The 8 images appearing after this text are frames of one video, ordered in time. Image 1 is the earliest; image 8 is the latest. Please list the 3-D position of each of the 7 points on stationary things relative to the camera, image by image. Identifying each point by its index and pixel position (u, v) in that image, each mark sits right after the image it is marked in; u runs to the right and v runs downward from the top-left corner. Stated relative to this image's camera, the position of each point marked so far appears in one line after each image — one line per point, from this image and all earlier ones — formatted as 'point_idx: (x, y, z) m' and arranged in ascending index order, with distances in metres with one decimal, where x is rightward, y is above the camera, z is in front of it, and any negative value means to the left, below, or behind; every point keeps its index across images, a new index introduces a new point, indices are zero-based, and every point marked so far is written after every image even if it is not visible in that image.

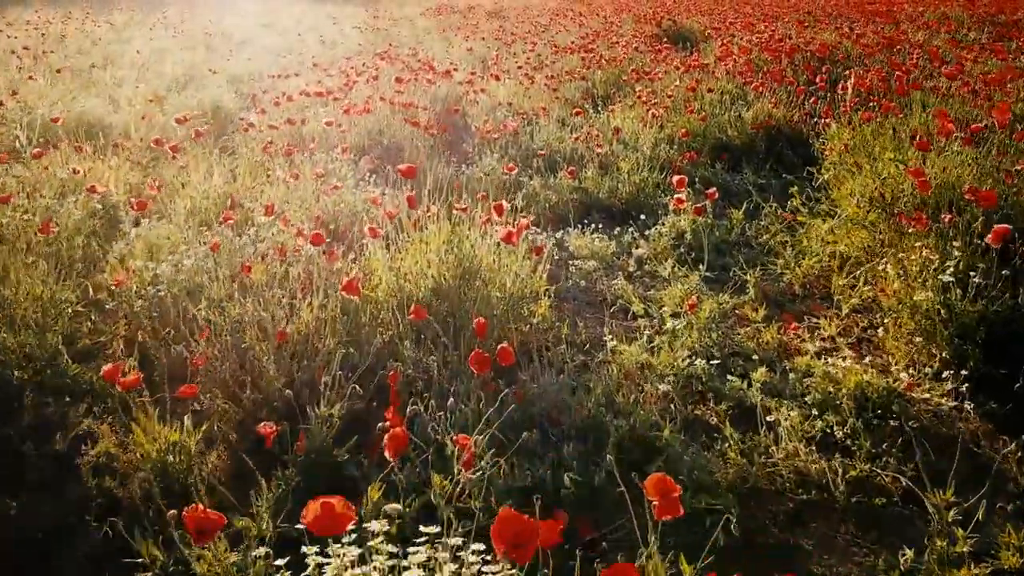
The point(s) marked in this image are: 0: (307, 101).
0: (-1.4, +1.3, +5.7) m
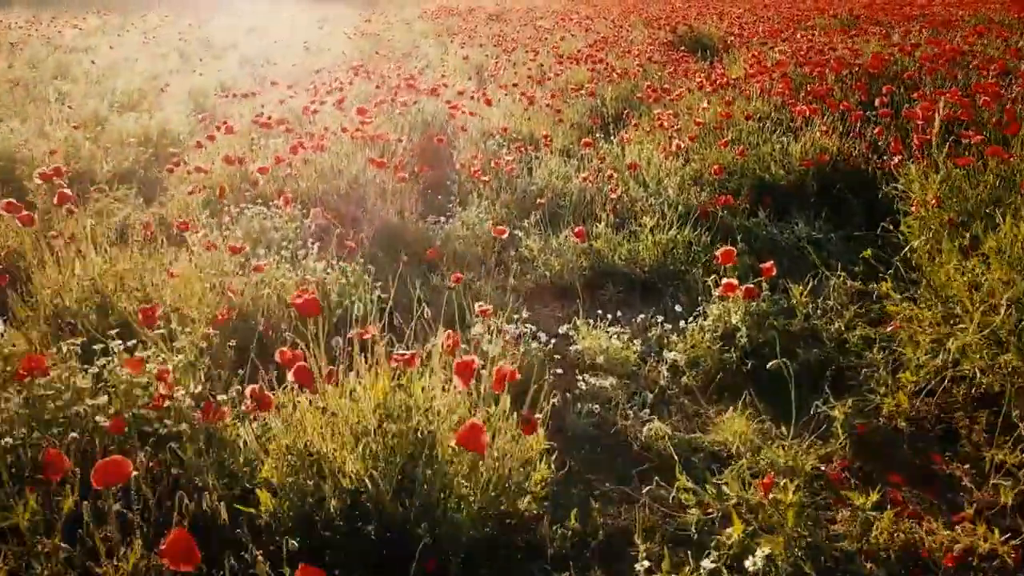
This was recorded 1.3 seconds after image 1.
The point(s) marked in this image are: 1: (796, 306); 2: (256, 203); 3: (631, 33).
0: (-1.4, +0.9, +4.7) m
1: (+1.1, -0.1, +3.0) m
2: (-1.2, +0.4, +3.7) m
3: (+1.7, +3.5, +11.0) m
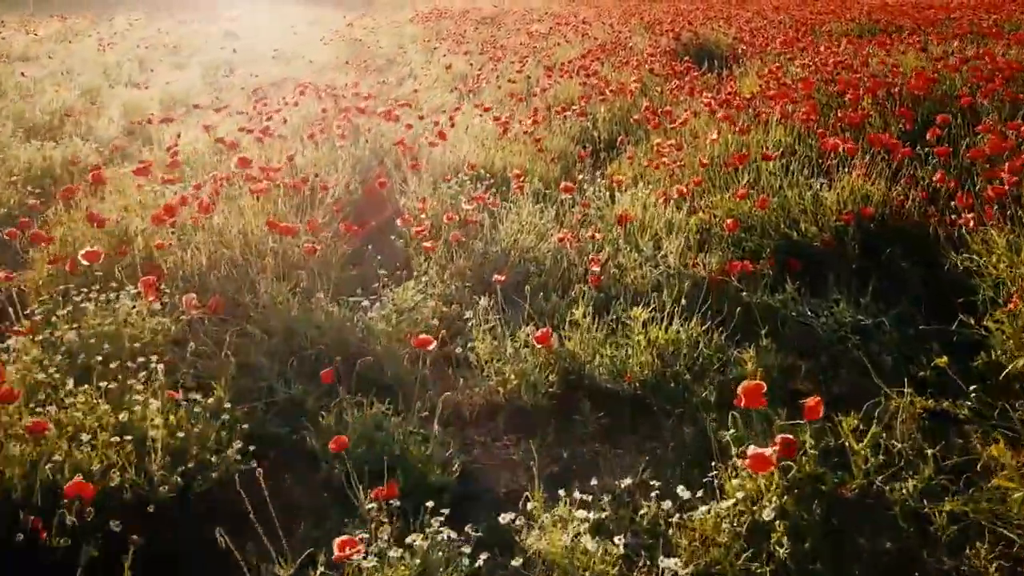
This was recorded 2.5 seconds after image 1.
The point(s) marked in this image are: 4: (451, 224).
0: (-1.6, +0.5, +3.7) m
1: (+0.9, -0.4, +2.1) m
2: (-1.3, 0.0, +2.8) m
3: (+1.5, +3.1, +10.1) m
4: (-0.3, +0.3, +3.6) m
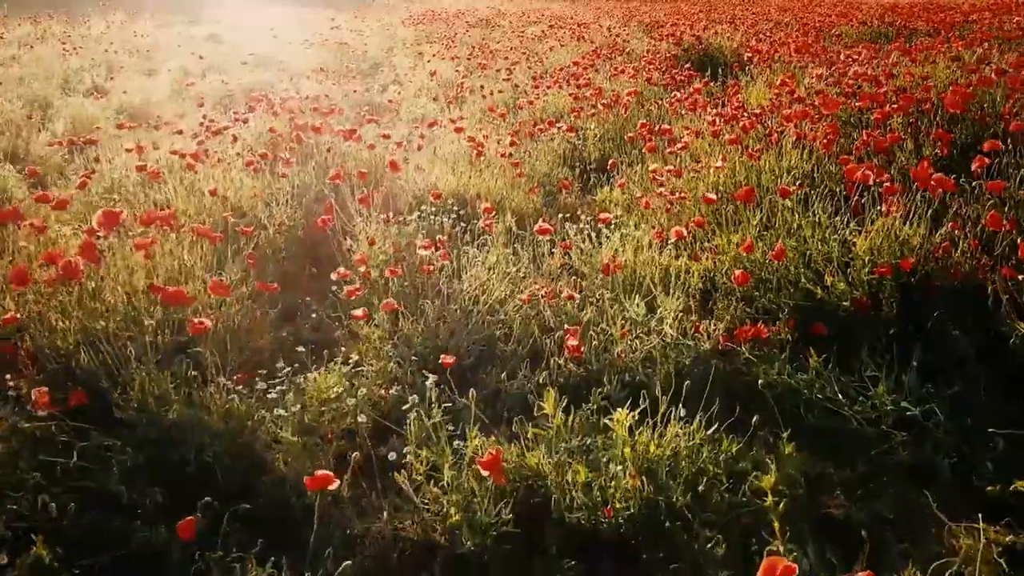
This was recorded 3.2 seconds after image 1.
0: (-1.8, +0.3, +3.1) m
1: (+0.7, -0.7, +1.5) m
2: (-1.5, -0.2, +2.1) m
3: (+1.4, +2.8, +9.4) m
4: (-0.4, 0.0, +3.0) m
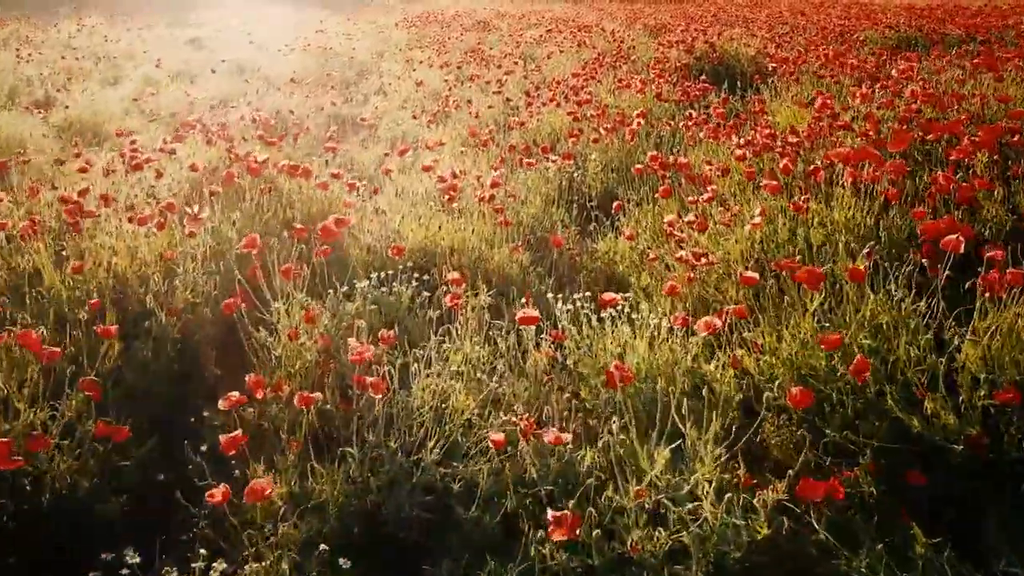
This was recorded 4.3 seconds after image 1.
0: (-1.8, 0.0, +2.3) m
1: (+0.7, -1.0, +0.6) m
2: (-1.6, -0.5, +1.3) m
3: (+1.3, +2.5, +8.6) m
4: (-0.5, -0.3, +2.1) m
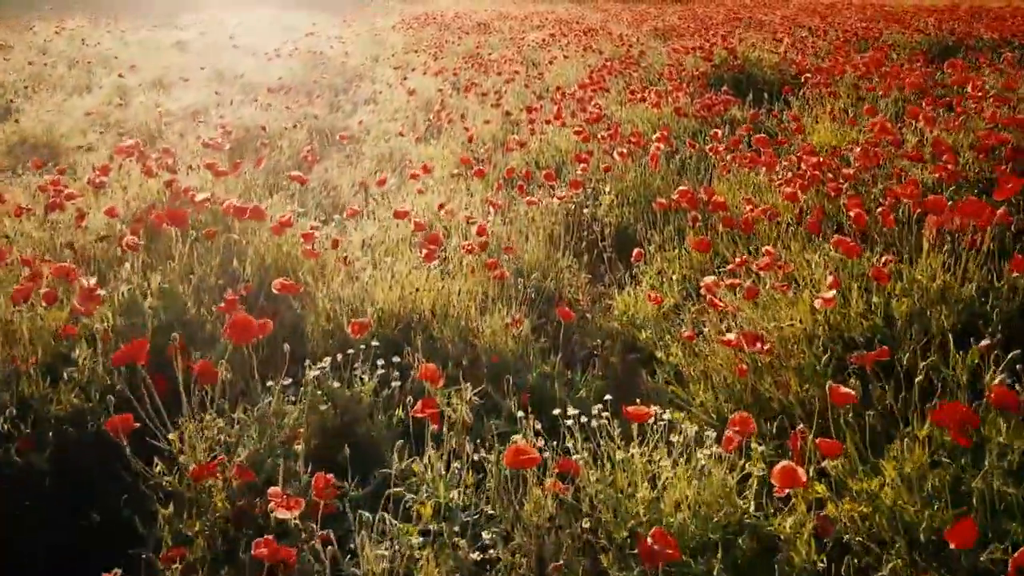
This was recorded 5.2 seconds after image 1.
0: (-1.9, -0.3, +1.6) m
1: (+0.6, -1.3, -0.1) m
2: (-1.6, -0.8, +0.6) m
3: (+1.3, +2.3, +7.9) m
4: (-0.5, -0.5, +1.5) m
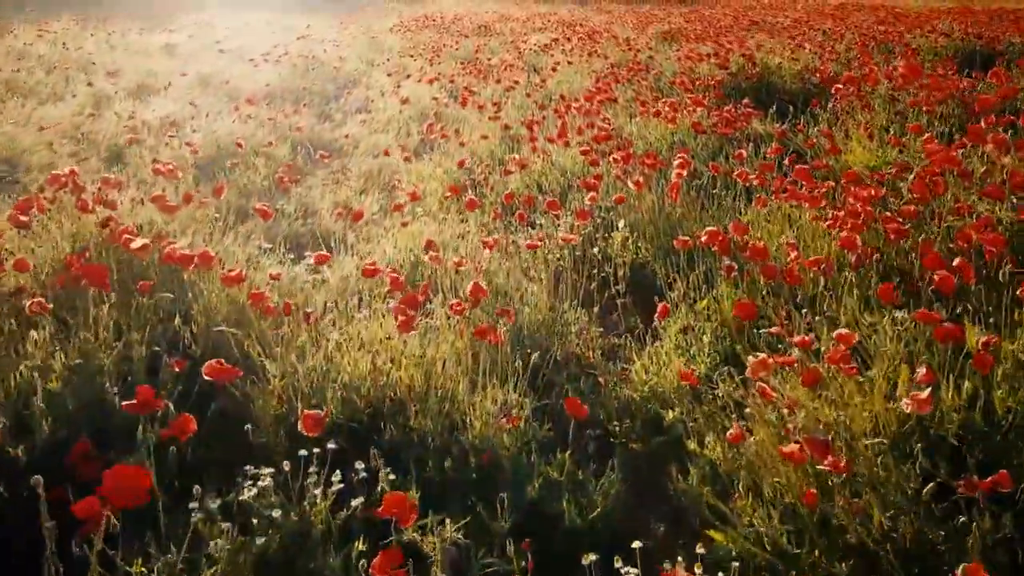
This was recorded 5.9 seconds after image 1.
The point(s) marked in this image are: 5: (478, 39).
0: (-1.9, -0.5, +1.1) m
1: (+0.6, -1.5, -0.6) m
2: (-1.6, -1.0, +0.1) m
3: (+1.3, +2.1, +7.4) m
4: (-0.5, -0.7, +1.0) m
5: (-0.5, +3.4, +11.0) m
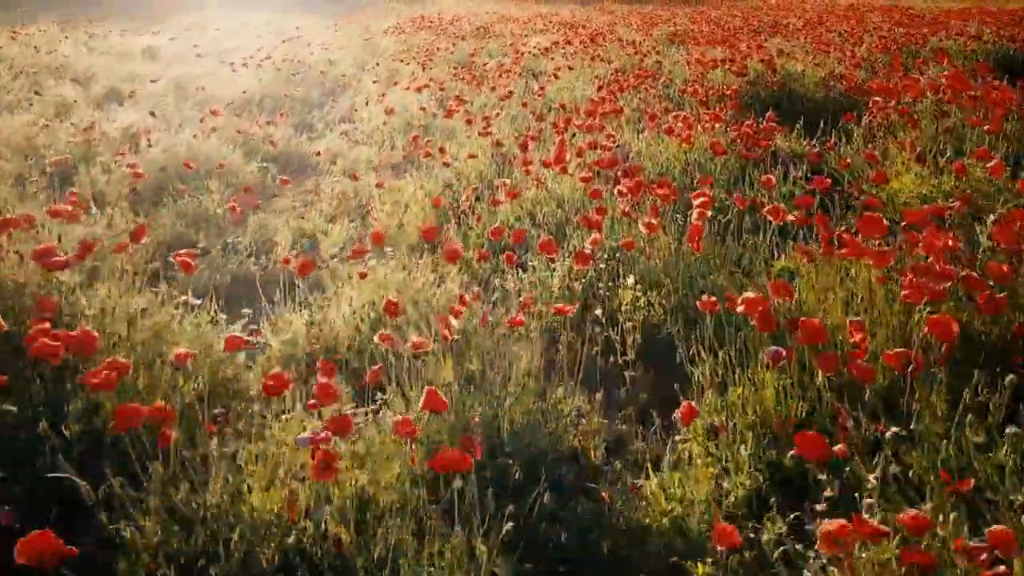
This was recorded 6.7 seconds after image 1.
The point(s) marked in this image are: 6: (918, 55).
0: (-1.9, -0.7, +0.5) m
1: (+0.5, -1.7, -1.2) m
2: (-1.7, -1.2, -0.5) m
3: (+1.3, +1.8, +6.8) m
4: (-0.6, -1.0, +0.3) m
5: (-0.5, +3.1, +10.4) m
6: (+3.7, +2.1, +7.2) m
